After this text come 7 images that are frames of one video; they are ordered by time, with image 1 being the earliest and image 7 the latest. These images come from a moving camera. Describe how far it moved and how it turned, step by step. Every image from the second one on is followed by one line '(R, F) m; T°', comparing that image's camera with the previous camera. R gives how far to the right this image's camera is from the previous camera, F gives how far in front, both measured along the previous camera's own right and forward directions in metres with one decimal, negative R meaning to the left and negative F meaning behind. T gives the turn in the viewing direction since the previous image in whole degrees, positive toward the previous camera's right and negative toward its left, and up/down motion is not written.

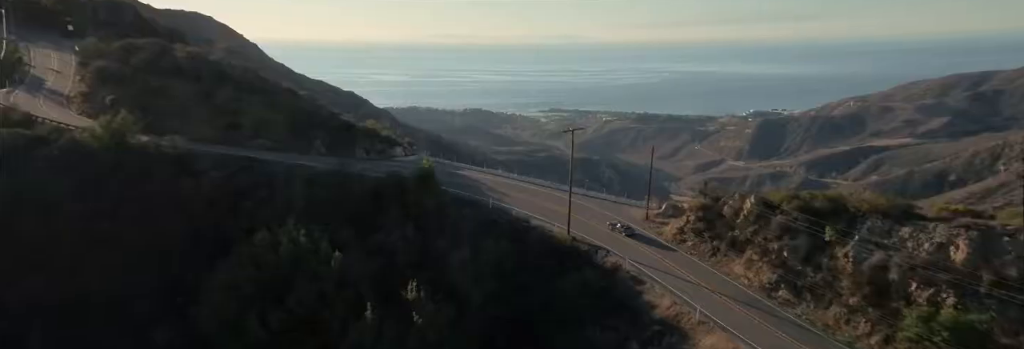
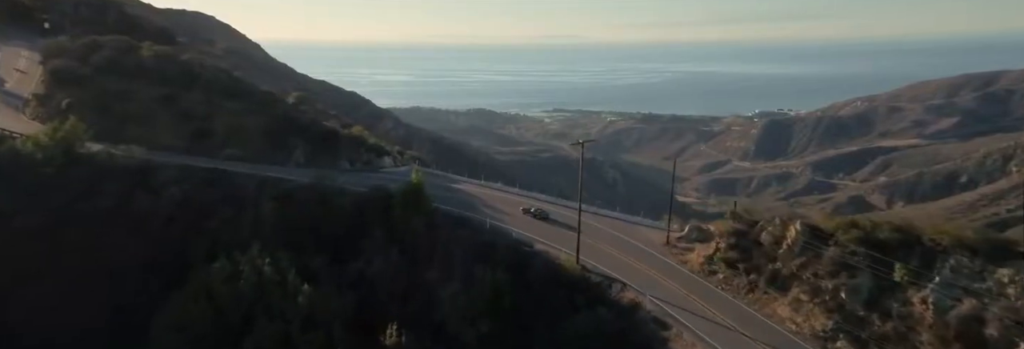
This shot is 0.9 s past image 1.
(+0.1, +1.5) m; 0°
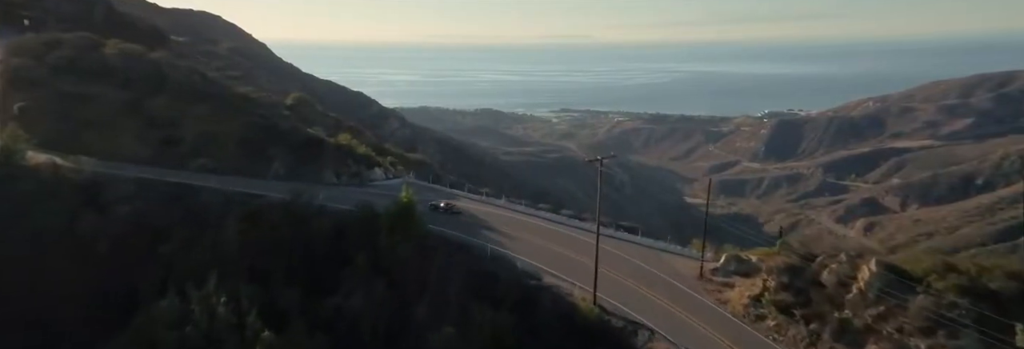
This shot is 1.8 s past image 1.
(0.0, +1.6) m; -1°
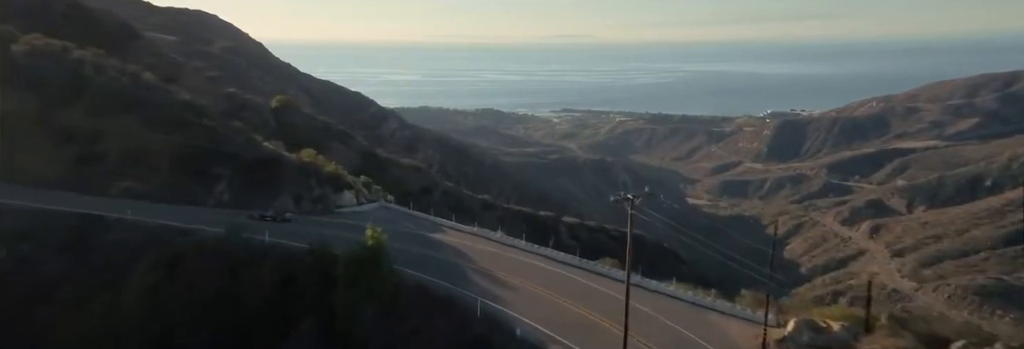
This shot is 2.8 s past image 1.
(0.0, +2.2) m; 0°
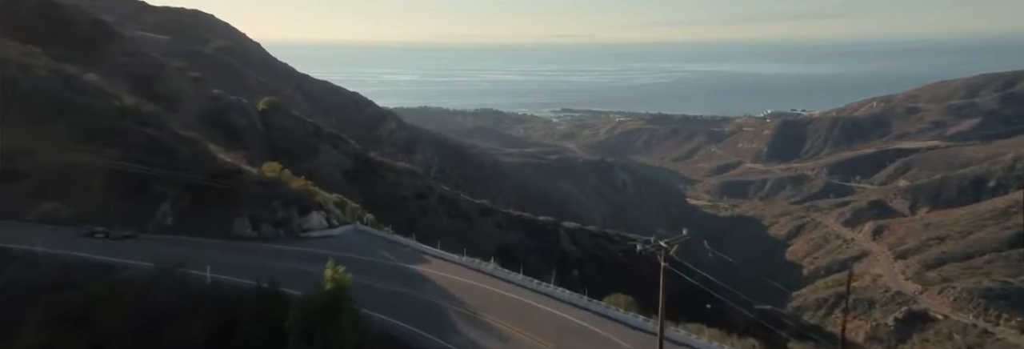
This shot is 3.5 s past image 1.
(0.0, +1.5) m; 0°
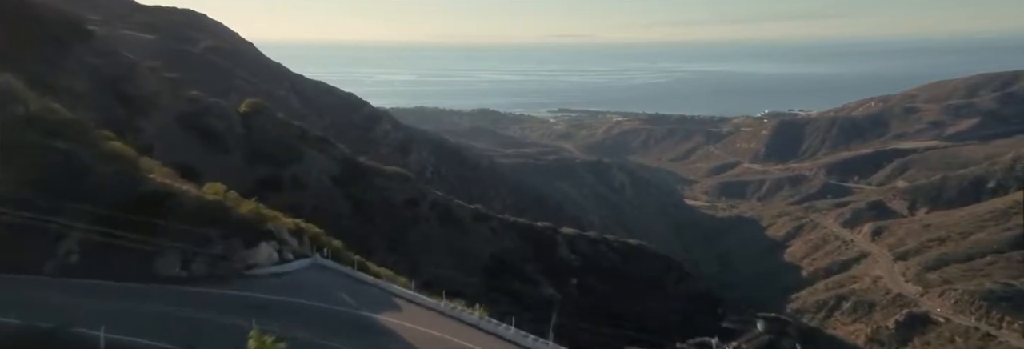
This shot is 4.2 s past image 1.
(+0.1, +1.5) m; 0°
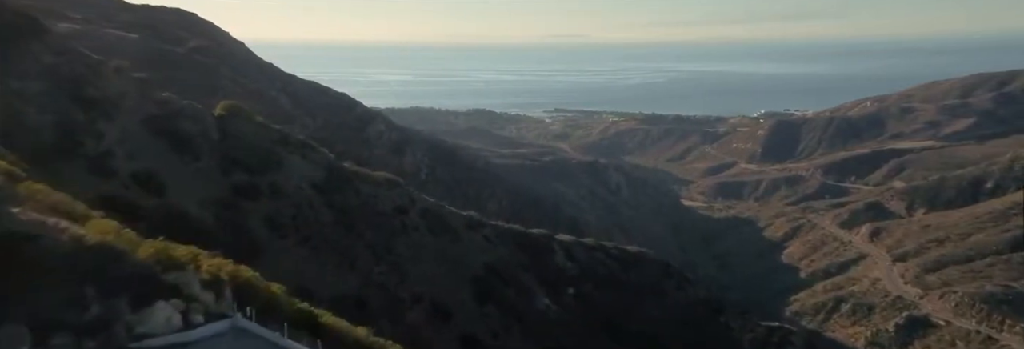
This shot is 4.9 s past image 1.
(+0.2, +1.6) m; 0°
